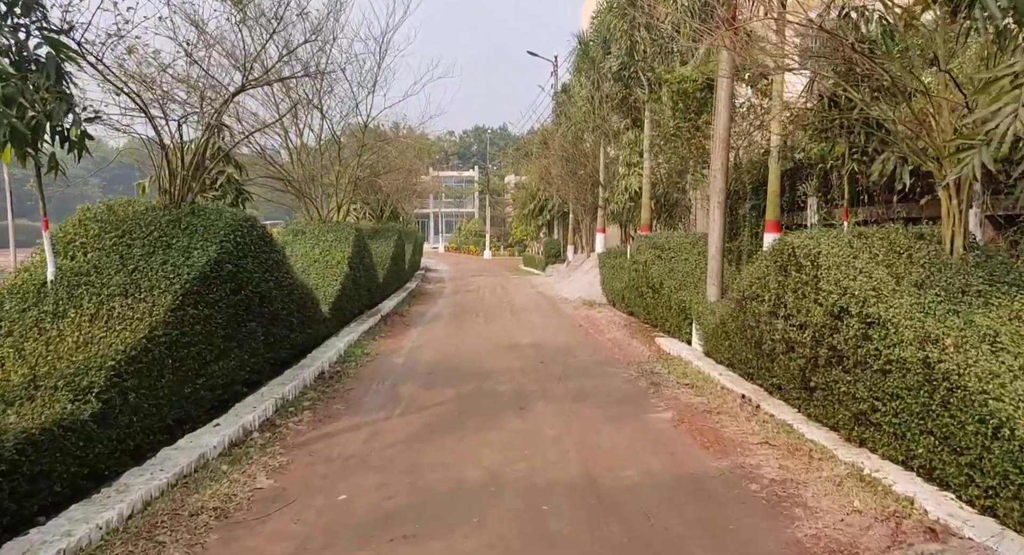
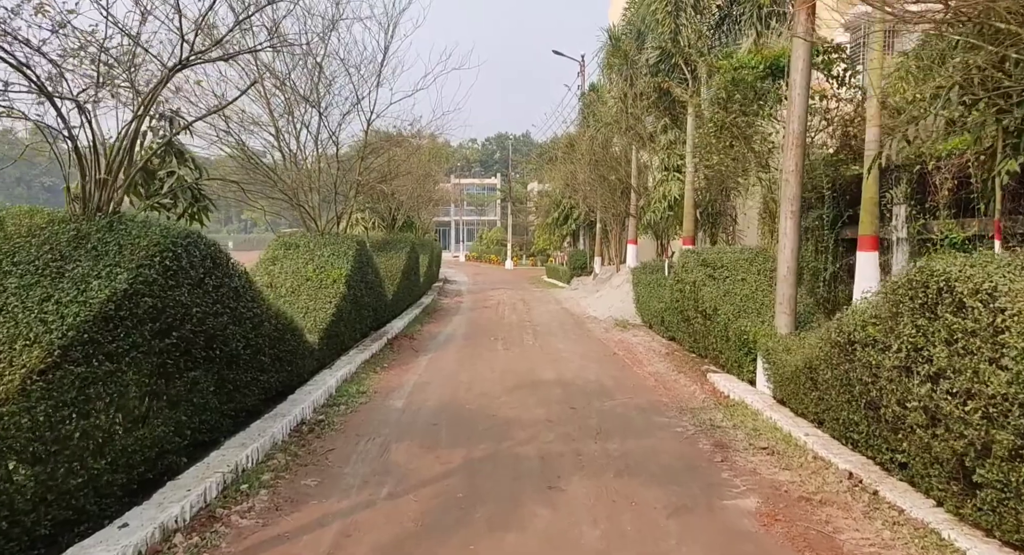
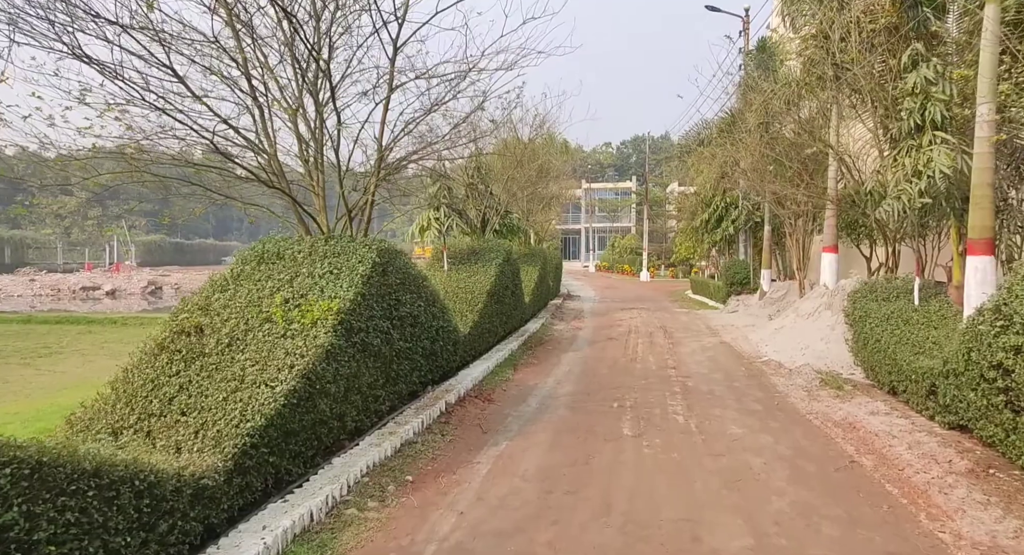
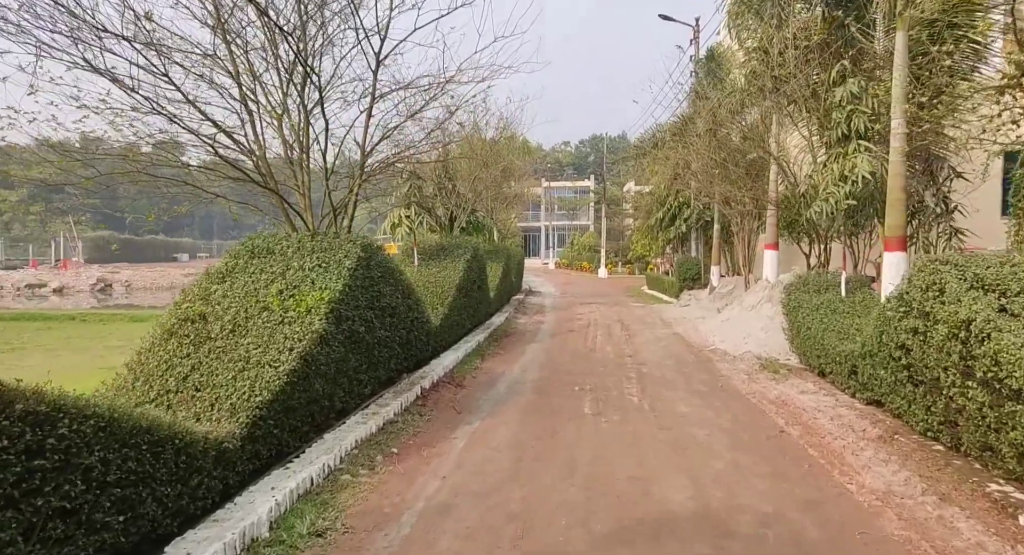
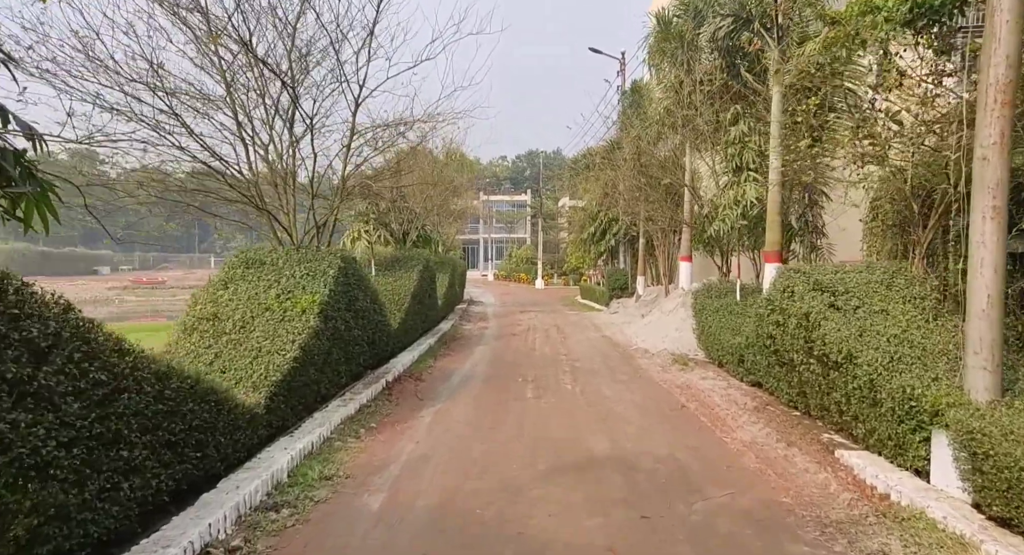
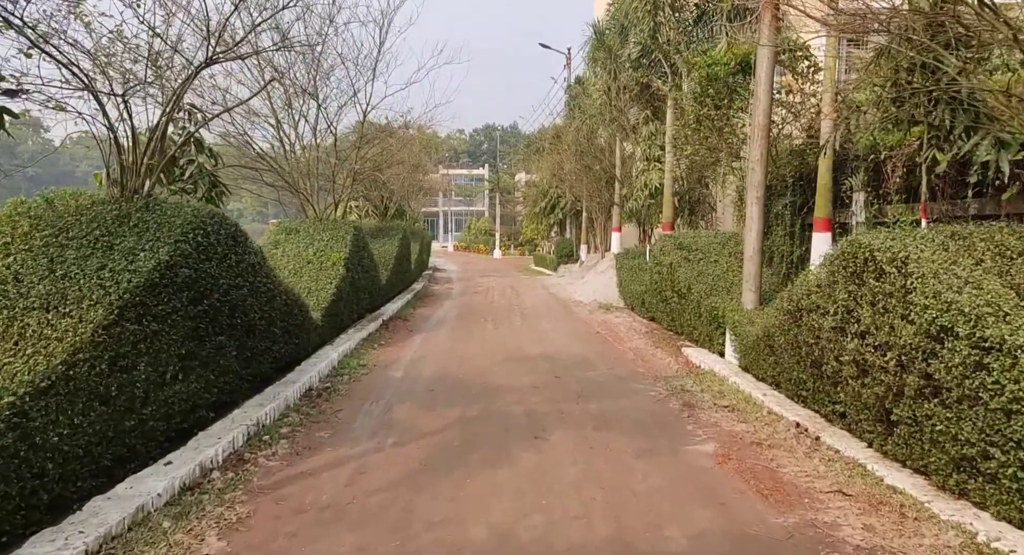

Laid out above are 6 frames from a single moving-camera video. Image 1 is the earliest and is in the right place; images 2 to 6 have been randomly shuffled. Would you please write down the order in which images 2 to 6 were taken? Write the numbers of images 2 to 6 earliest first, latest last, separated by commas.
6, 2, 5, 4, 3
